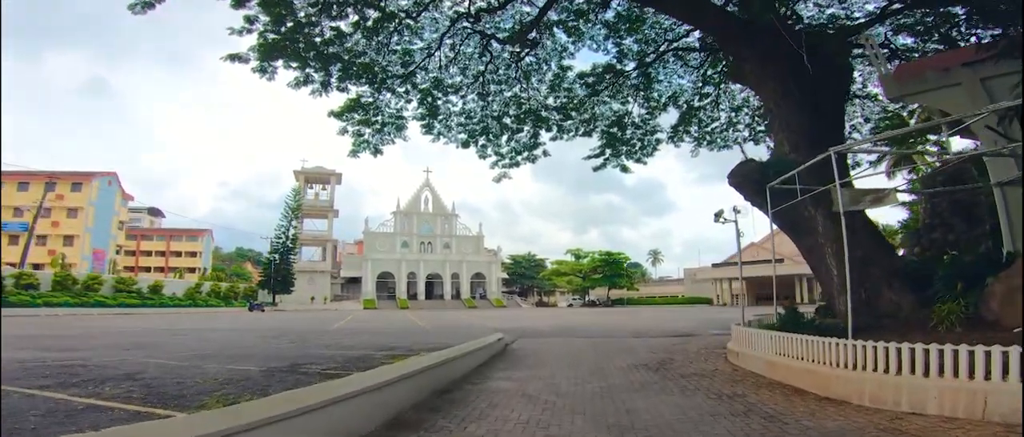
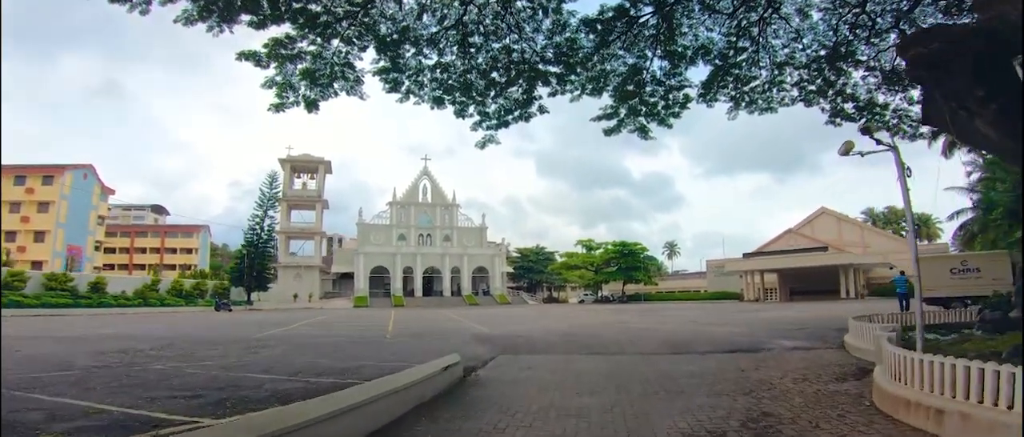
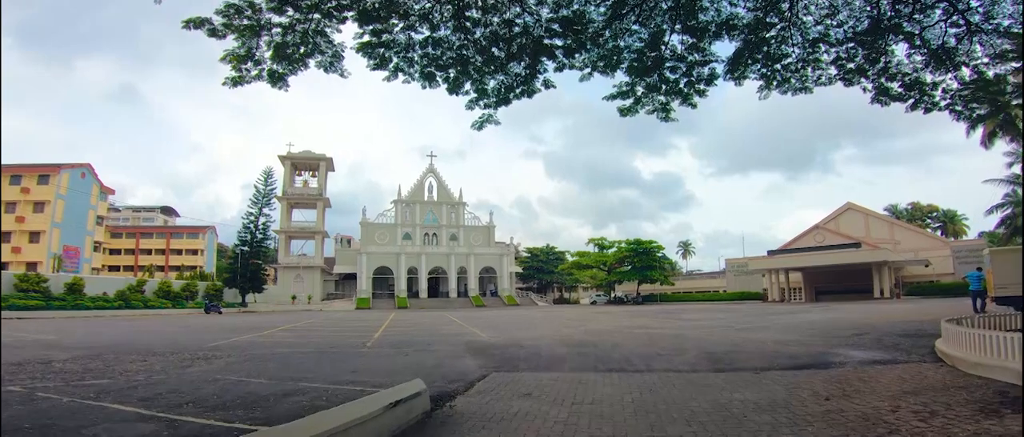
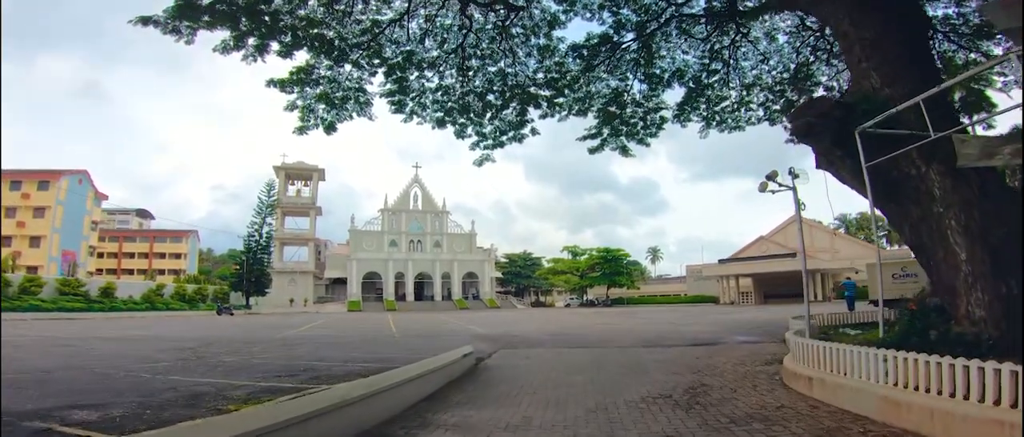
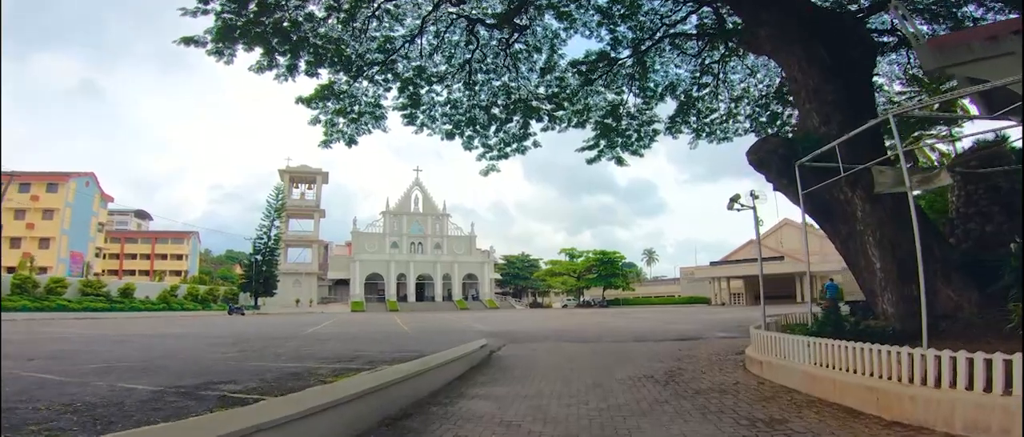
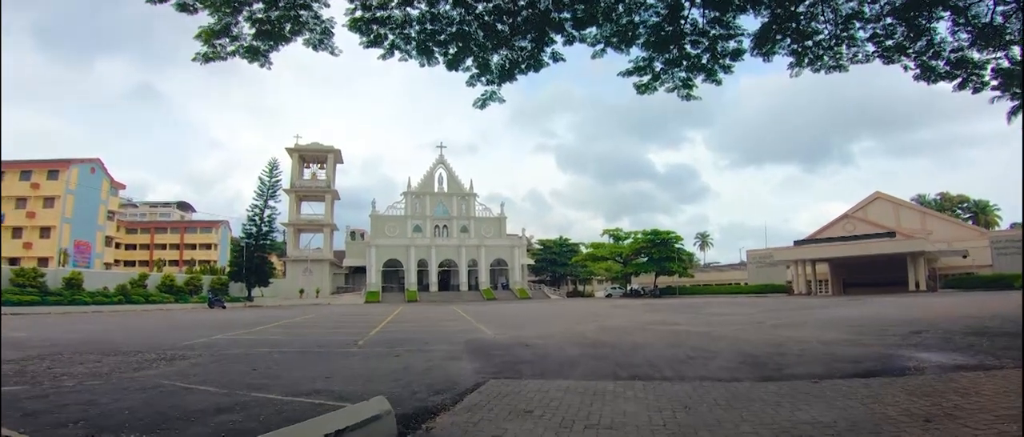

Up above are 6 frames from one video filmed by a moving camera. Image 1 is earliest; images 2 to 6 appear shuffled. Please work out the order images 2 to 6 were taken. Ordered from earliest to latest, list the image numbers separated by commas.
5, 4, 2, 3, 6
